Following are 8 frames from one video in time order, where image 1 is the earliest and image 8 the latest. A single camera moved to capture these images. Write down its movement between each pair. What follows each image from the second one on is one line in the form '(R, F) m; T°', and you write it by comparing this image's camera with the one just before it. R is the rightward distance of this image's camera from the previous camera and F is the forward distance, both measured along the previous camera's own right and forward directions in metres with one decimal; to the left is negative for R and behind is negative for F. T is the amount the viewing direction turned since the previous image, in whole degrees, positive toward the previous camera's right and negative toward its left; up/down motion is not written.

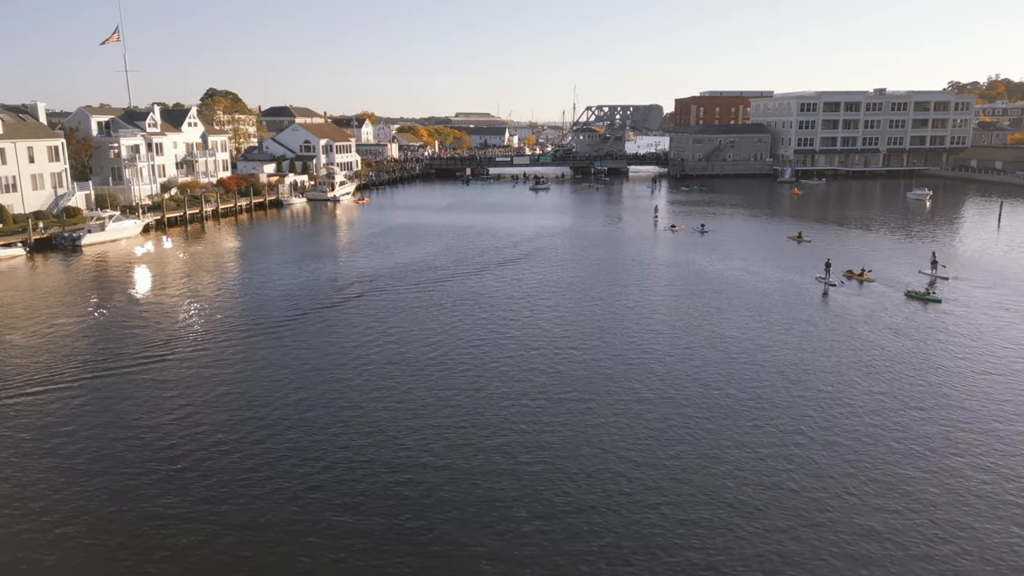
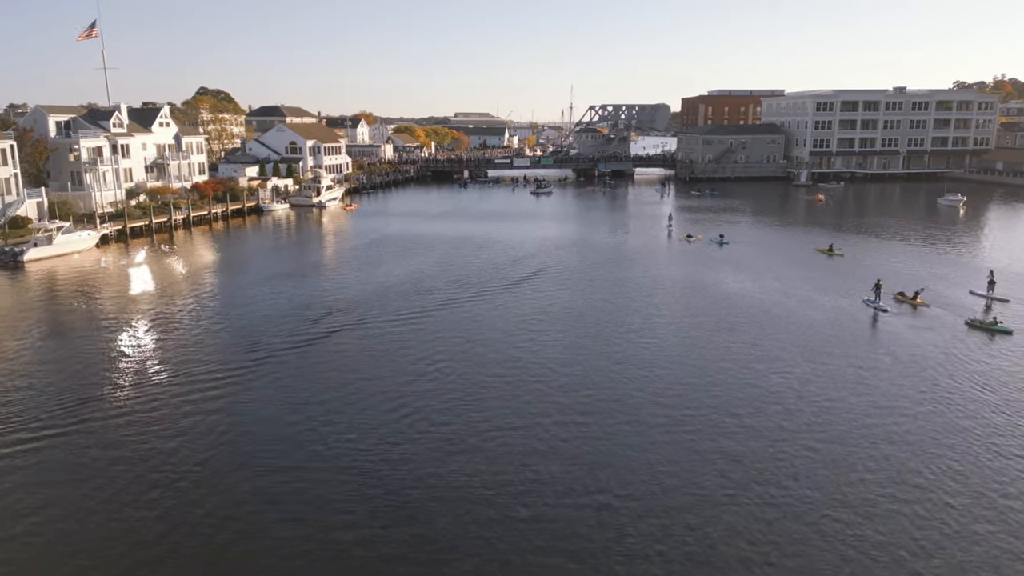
(0.0, +6.4) m; 0°
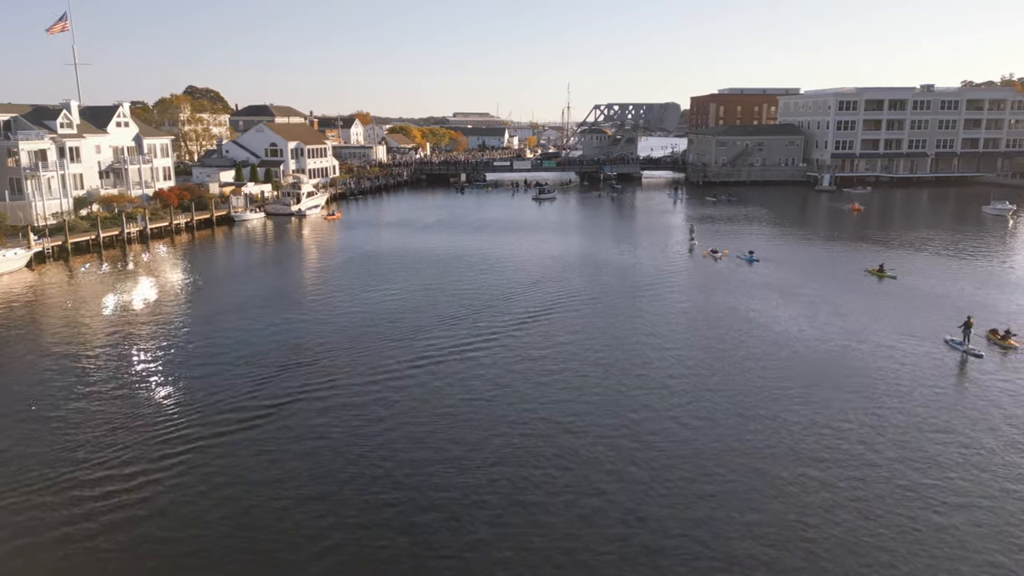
(-0.1, +7.9) m; 0°
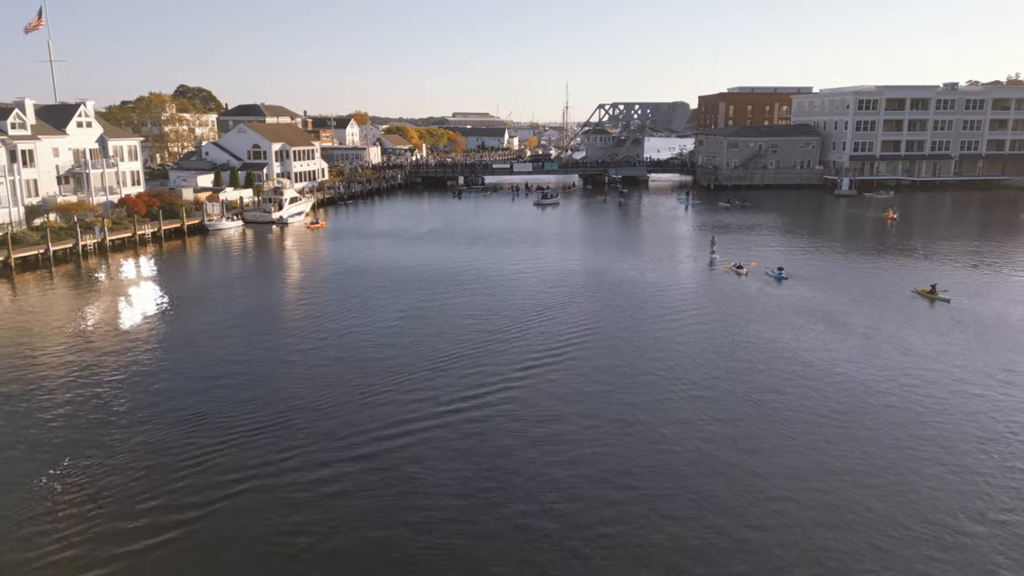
(0.0, +5.9) m; 0°
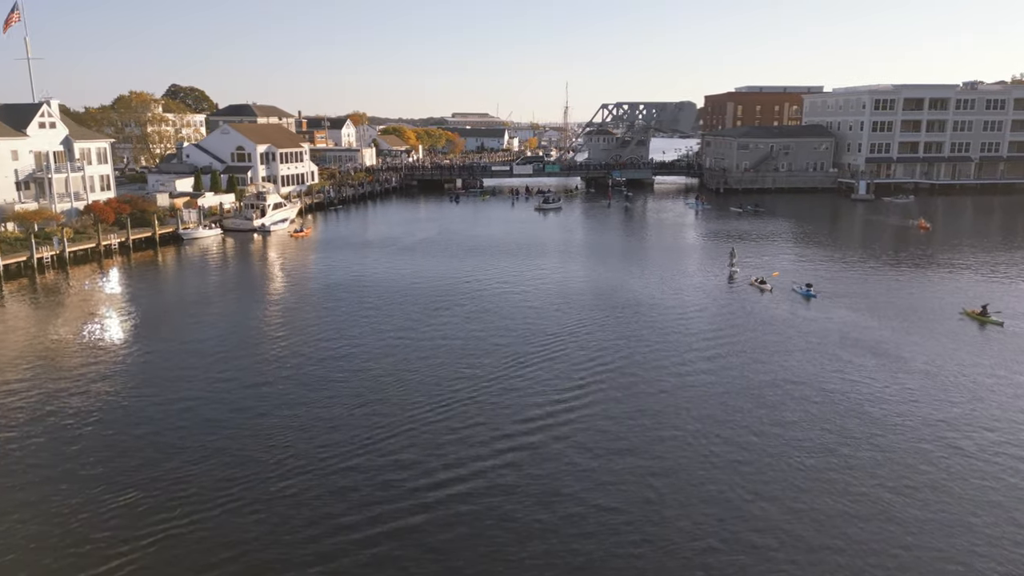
(0.0, +4.7) m; 0°
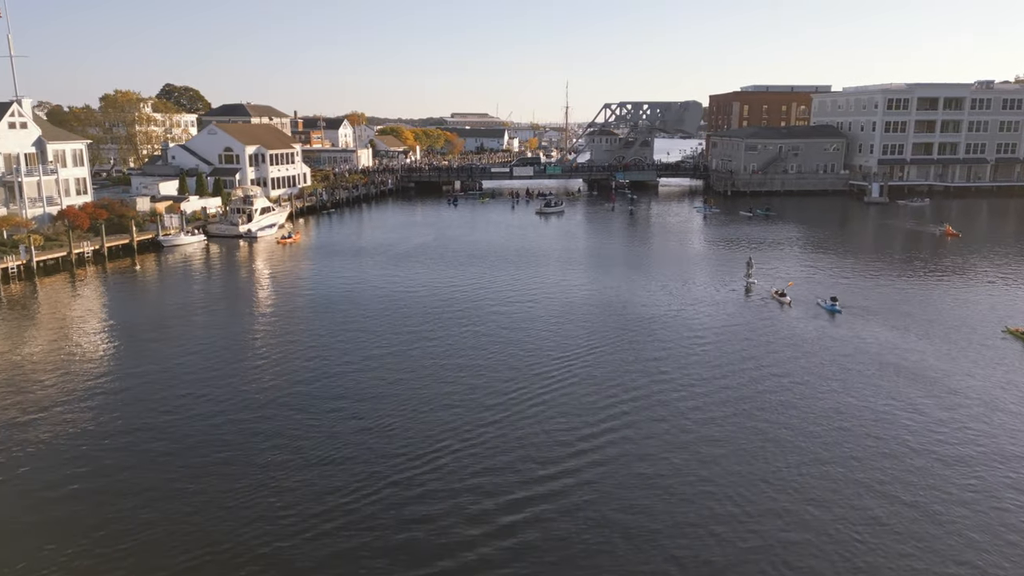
(0.0, +3.3) m; 0°
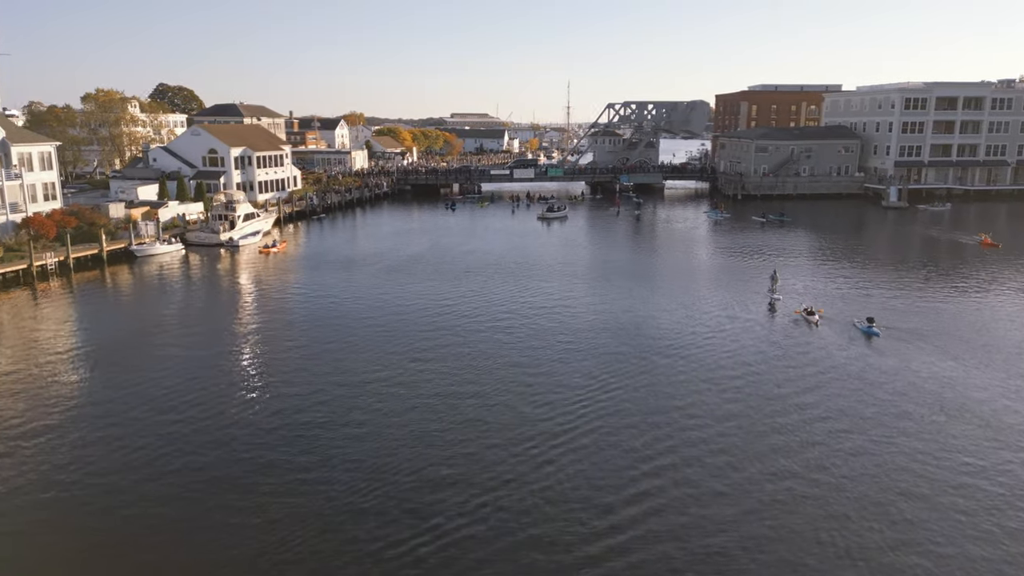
(-0.1, +4.0) m; 0°
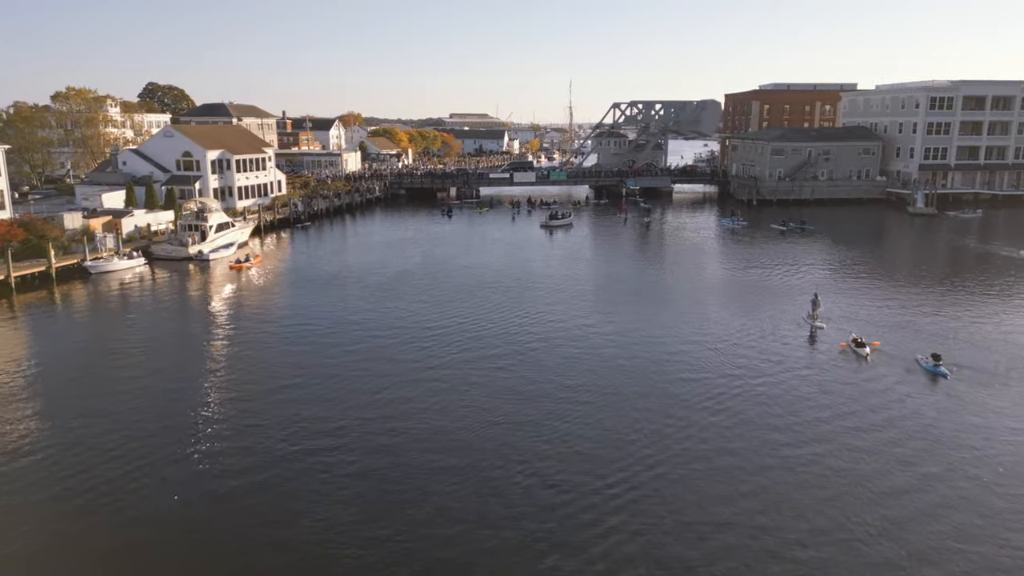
(0.0, +5.5) m; 0°
